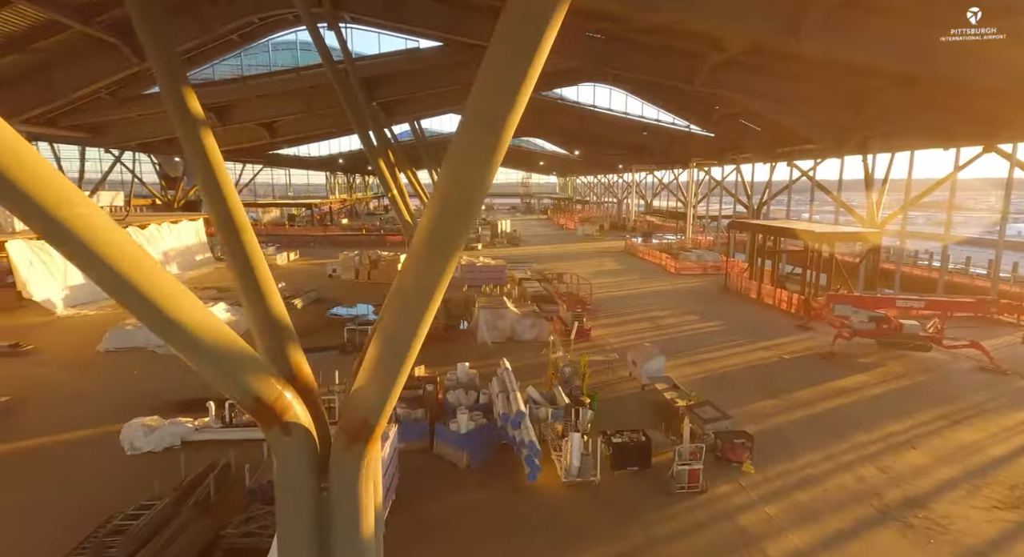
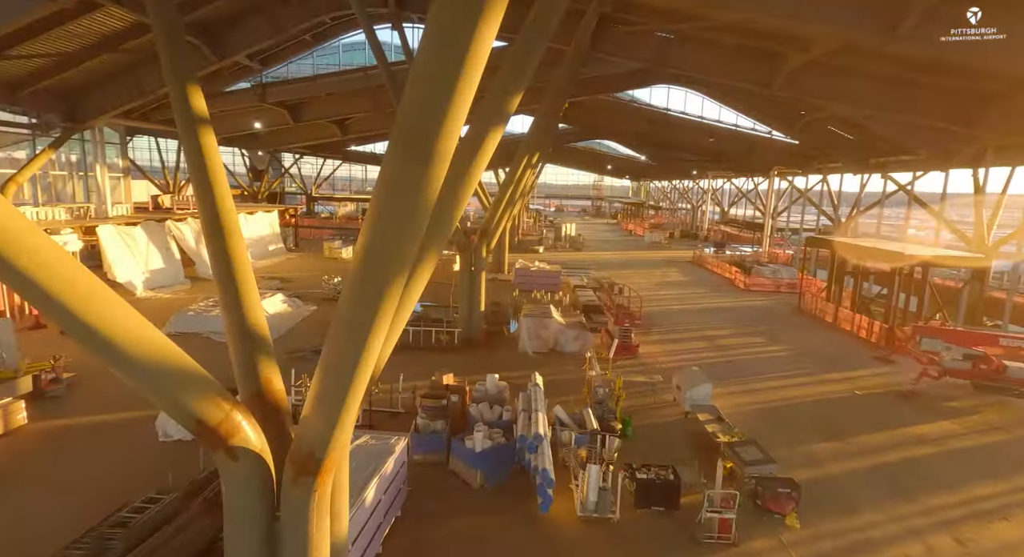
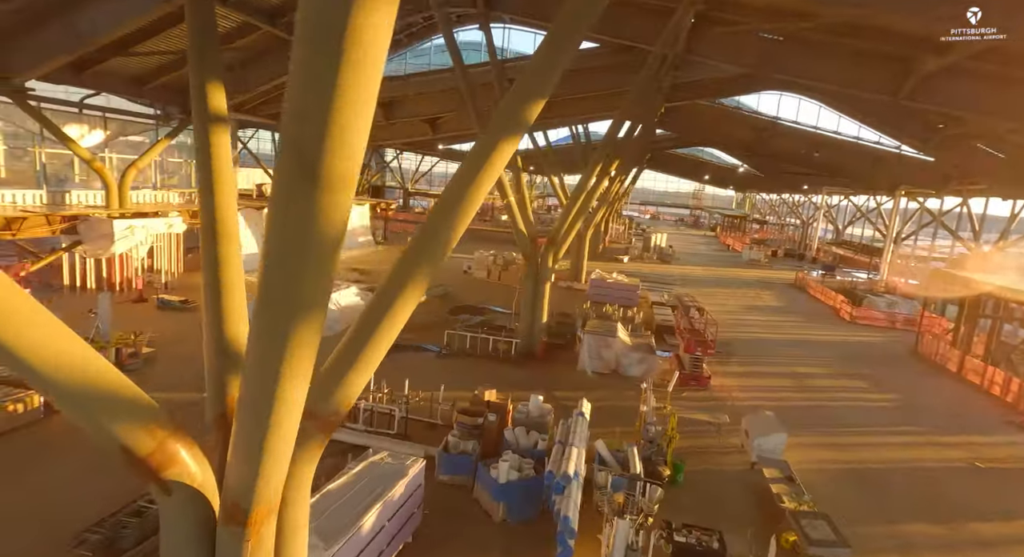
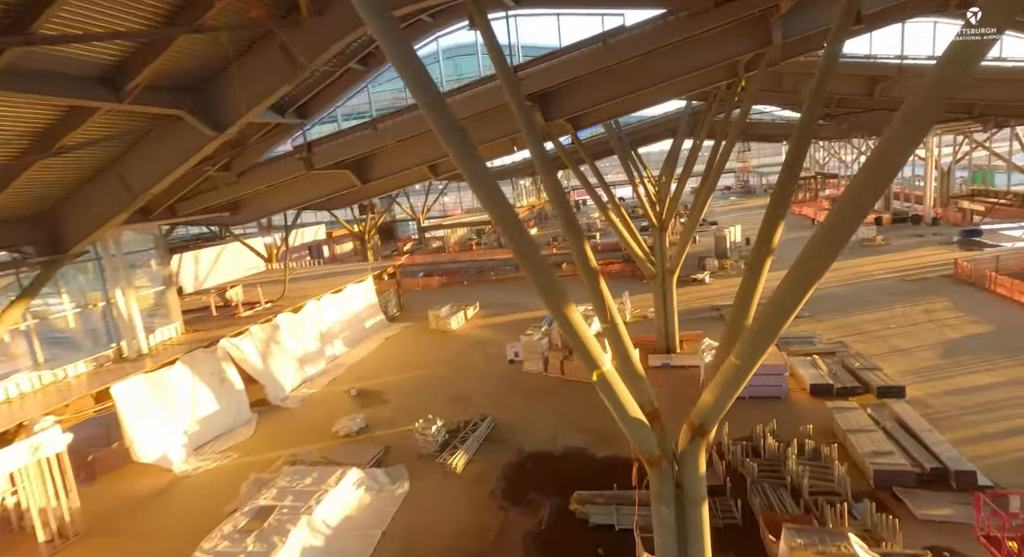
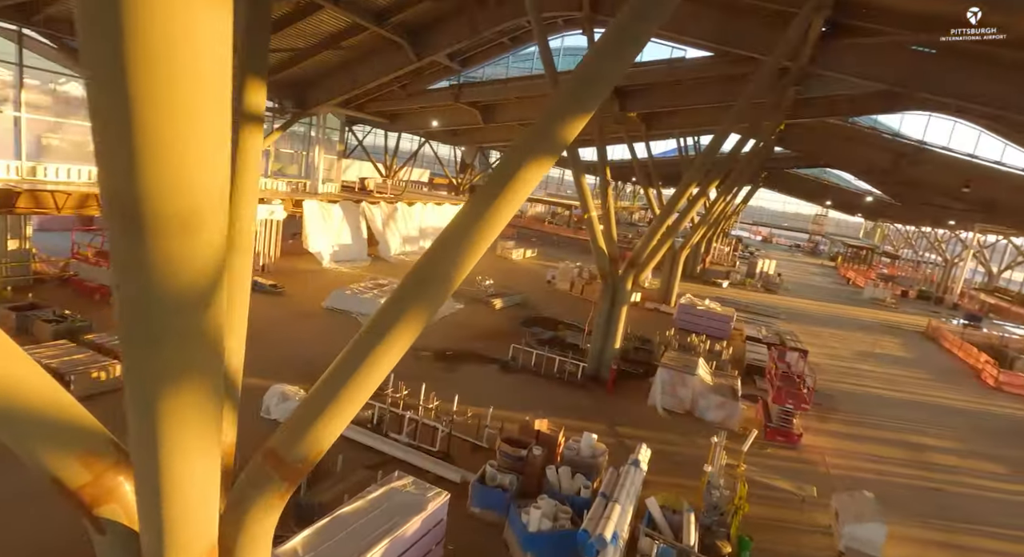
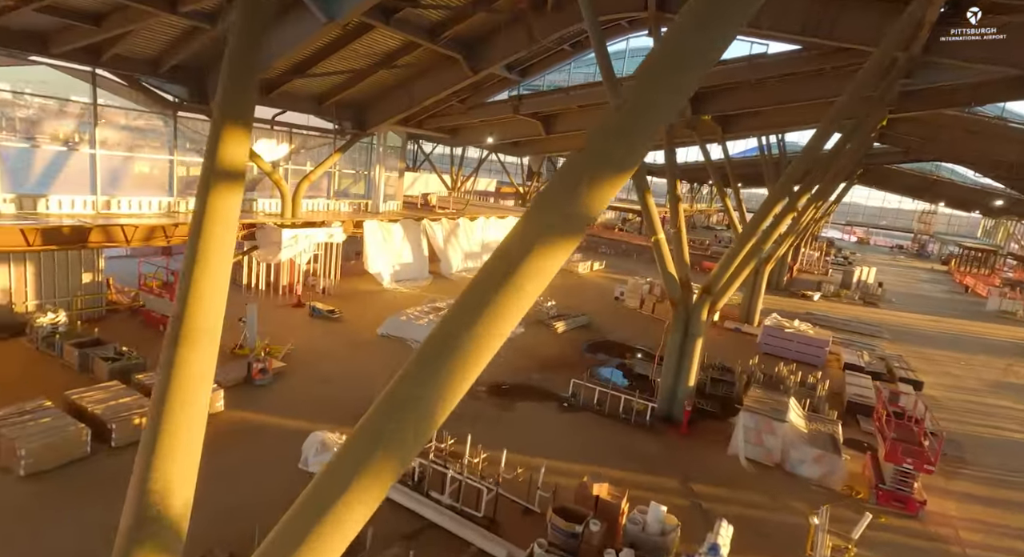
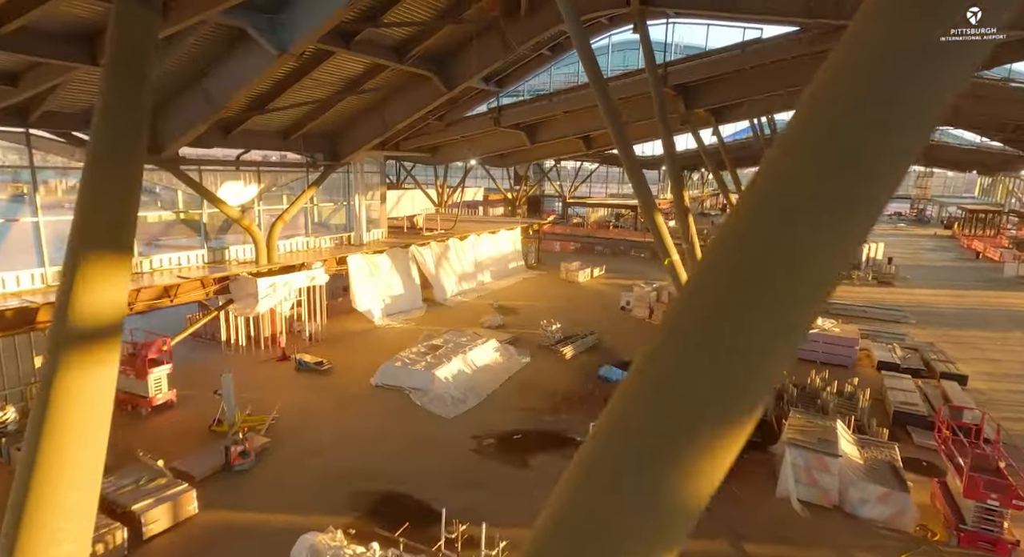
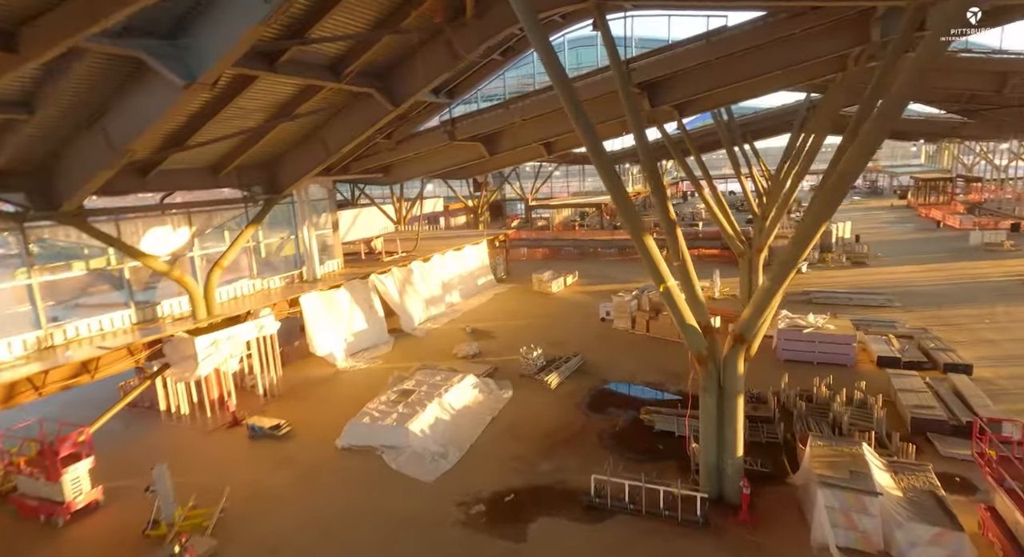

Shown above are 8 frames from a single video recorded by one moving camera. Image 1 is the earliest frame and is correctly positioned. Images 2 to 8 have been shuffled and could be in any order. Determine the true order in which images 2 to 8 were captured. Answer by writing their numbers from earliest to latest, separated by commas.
2, 3, 5, 6, 7, 8, 4
